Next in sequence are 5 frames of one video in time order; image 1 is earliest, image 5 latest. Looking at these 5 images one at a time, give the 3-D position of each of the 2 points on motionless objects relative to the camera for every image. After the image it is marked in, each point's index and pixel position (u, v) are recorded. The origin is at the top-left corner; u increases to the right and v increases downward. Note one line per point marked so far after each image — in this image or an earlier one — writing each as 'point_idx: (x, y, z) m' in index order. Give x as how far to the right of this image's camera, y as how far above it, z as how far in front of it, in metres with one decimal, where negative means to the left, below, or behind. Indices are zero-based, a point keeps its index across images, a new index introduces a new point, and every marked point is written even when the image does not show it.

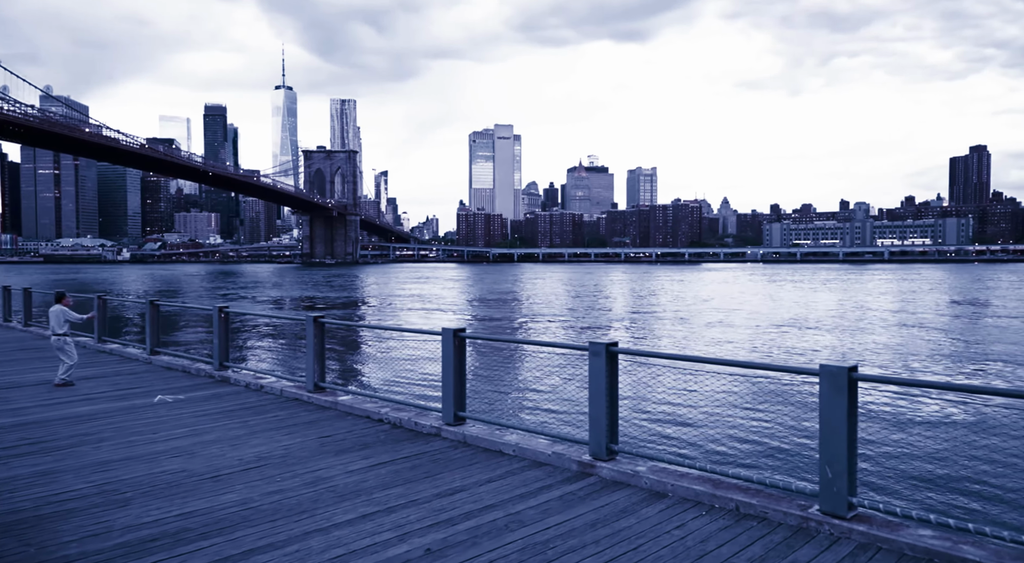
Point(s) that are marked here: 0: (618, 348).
0: (+0.9, -0.5, +5.9) m
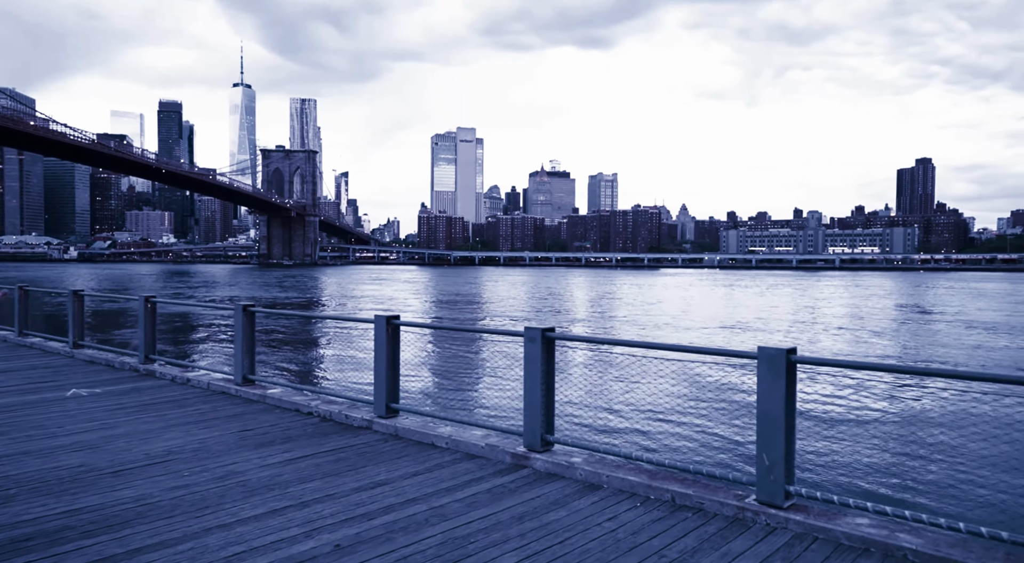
0: (+0.3, -0.4, +5.7) m
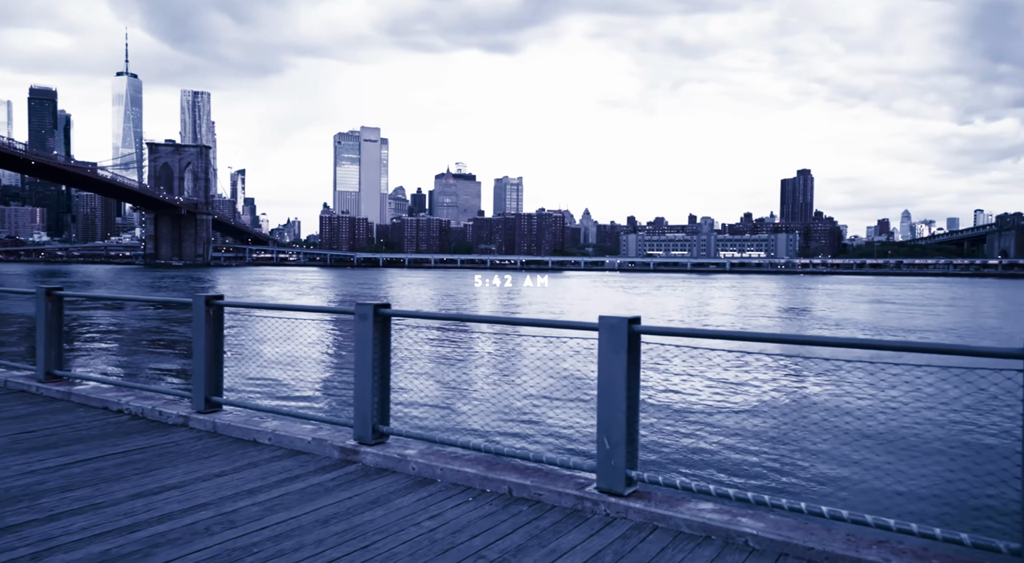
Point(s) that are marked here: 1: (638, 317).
0: (-0.9, -0.2, +5.0) m
1: (+0.7, -0.2, +4.0) m
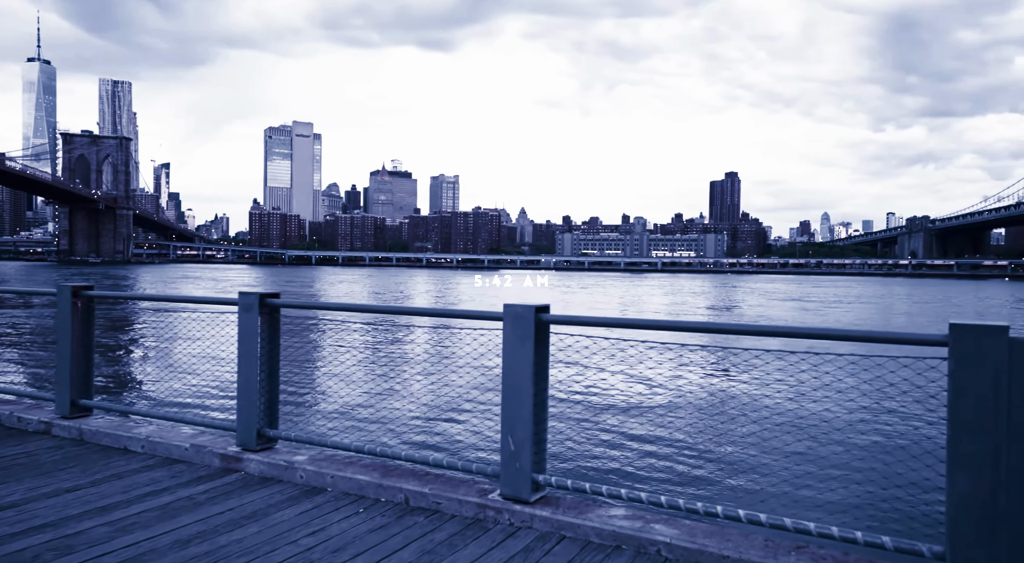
0: (-1.5, -0.1, +4.5) m
1: (+0.2, -0.1, +3.7) m
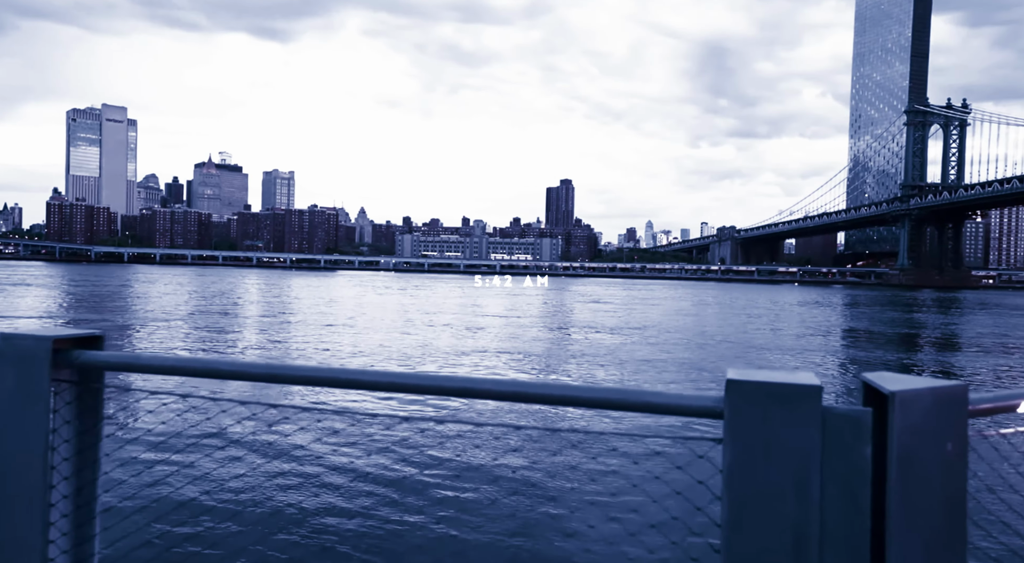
0: (-3.0, -0.2, +2.5) m
1: (-1.2, -0.2, +2.1) m
